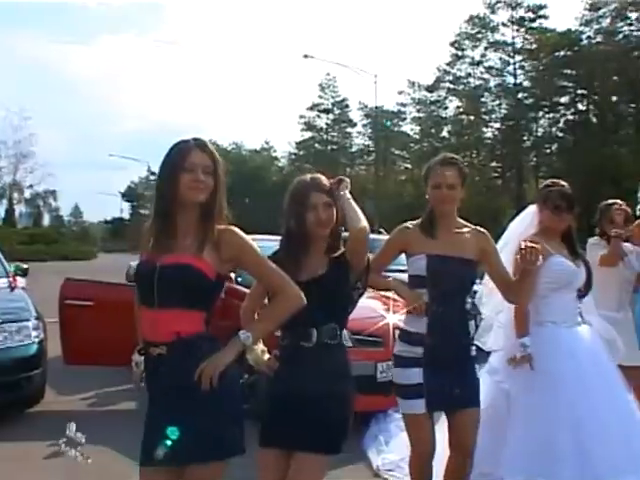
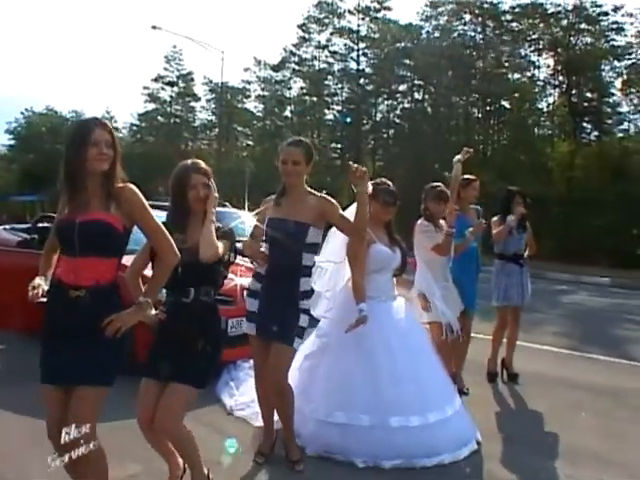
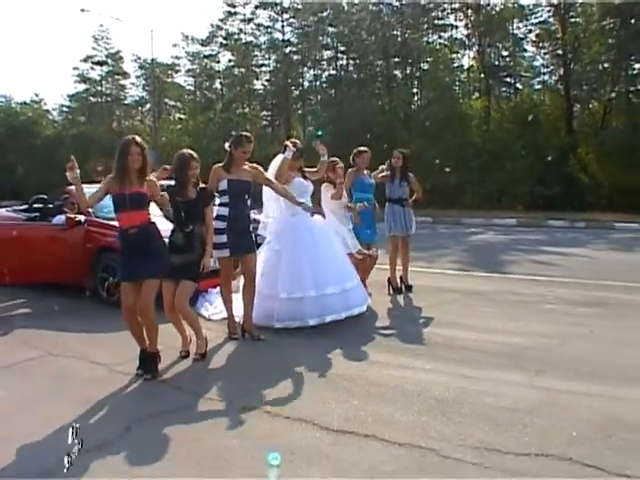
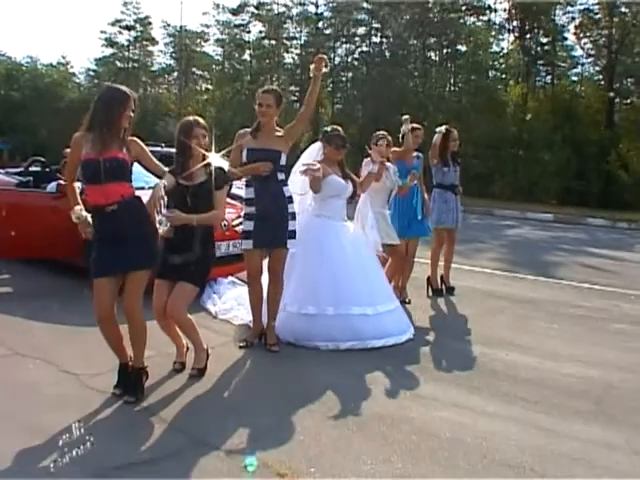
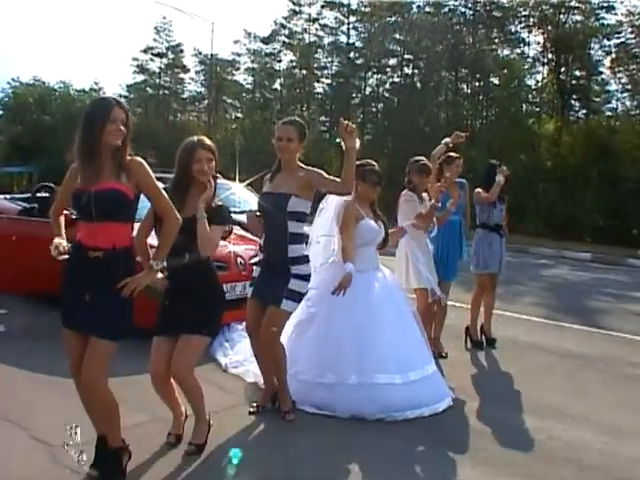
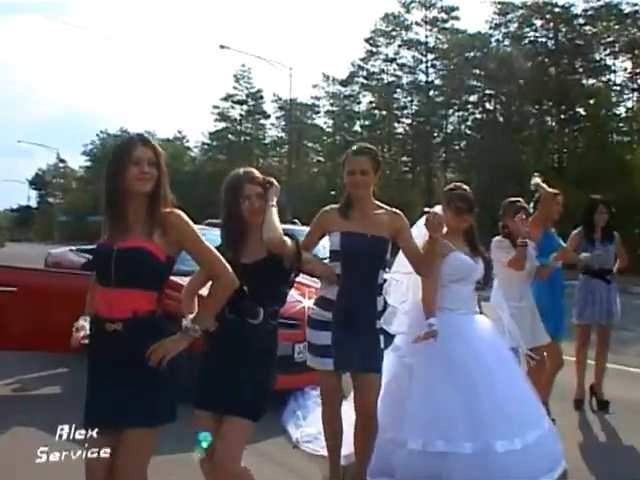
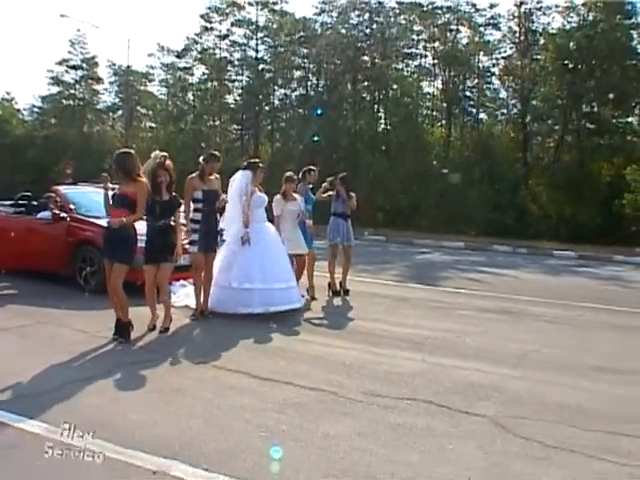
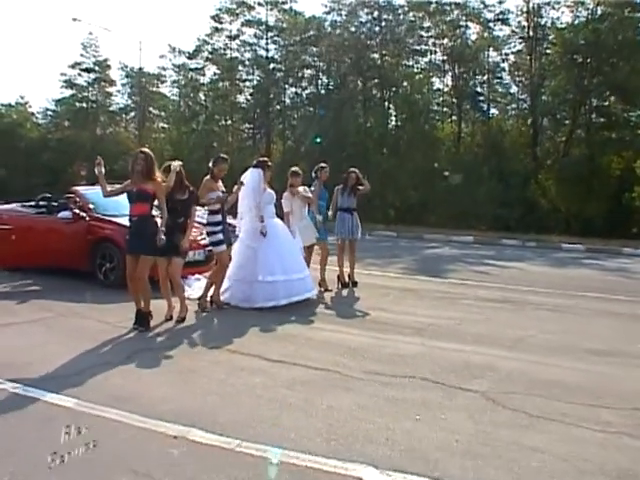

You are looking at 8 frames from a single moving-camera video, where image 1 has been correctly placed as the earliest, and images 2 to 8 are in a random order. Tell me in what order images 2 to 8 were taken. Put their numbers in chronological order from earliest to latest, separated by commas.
6, 2, 5, 4, 3, 7, 8
